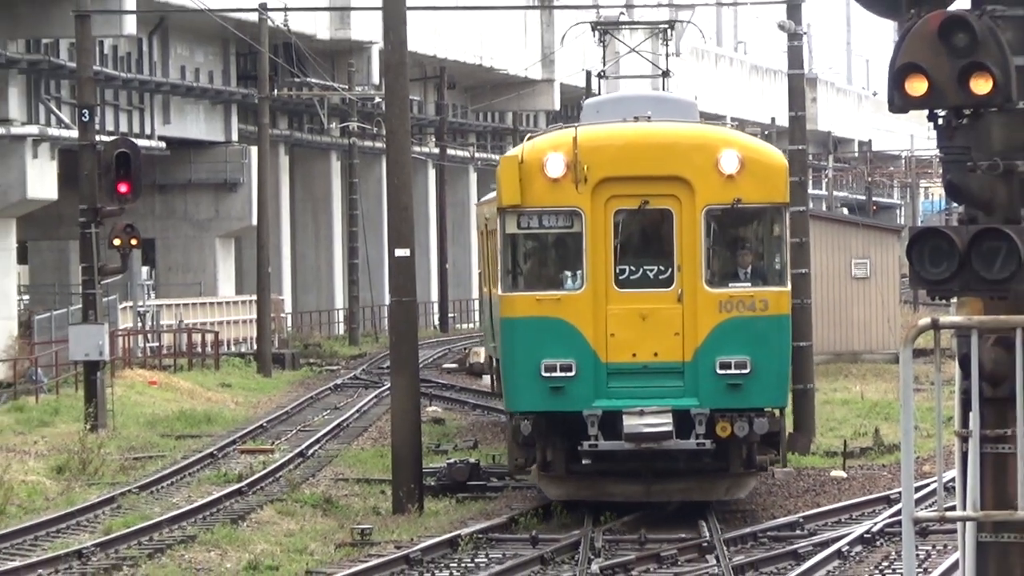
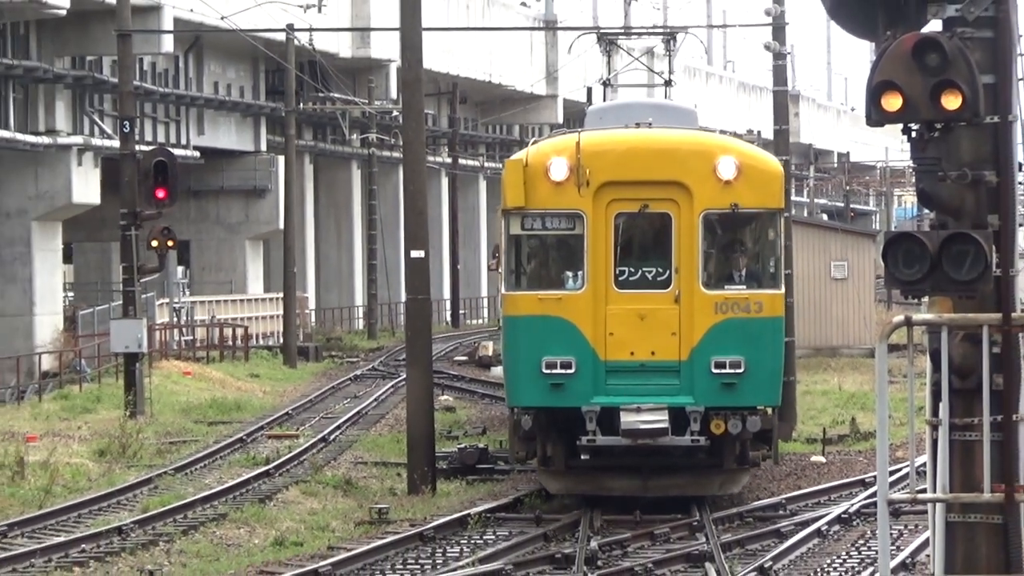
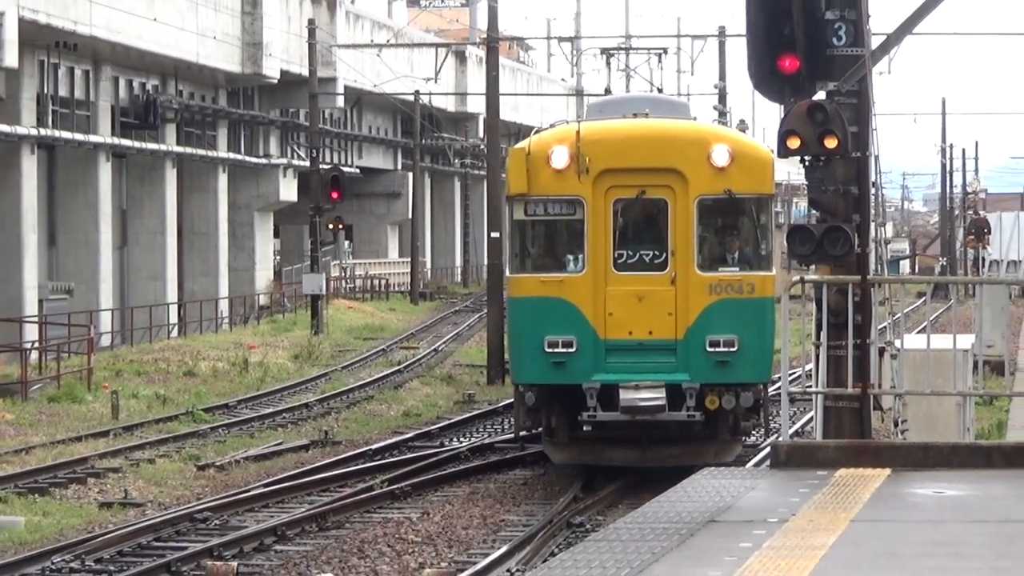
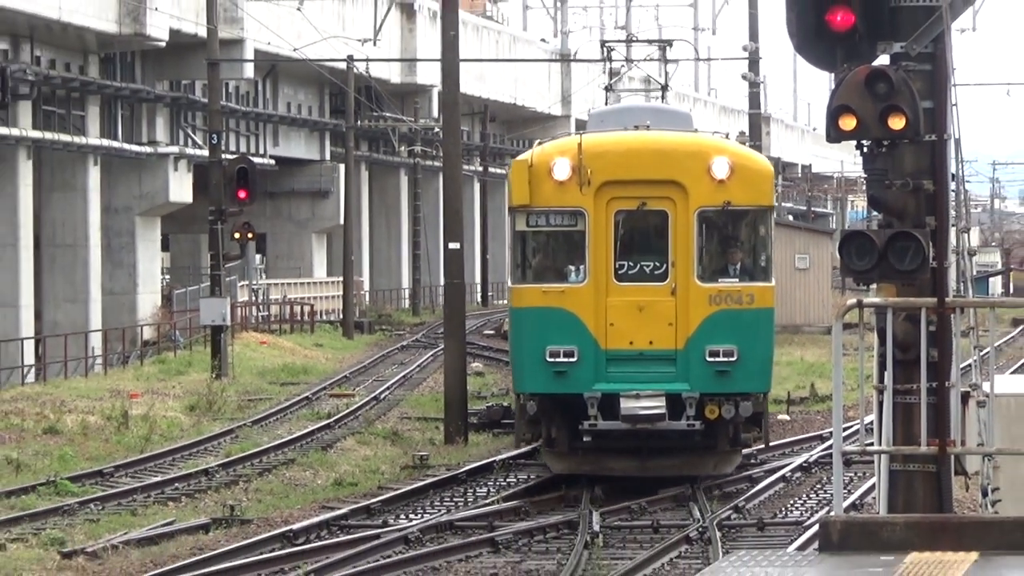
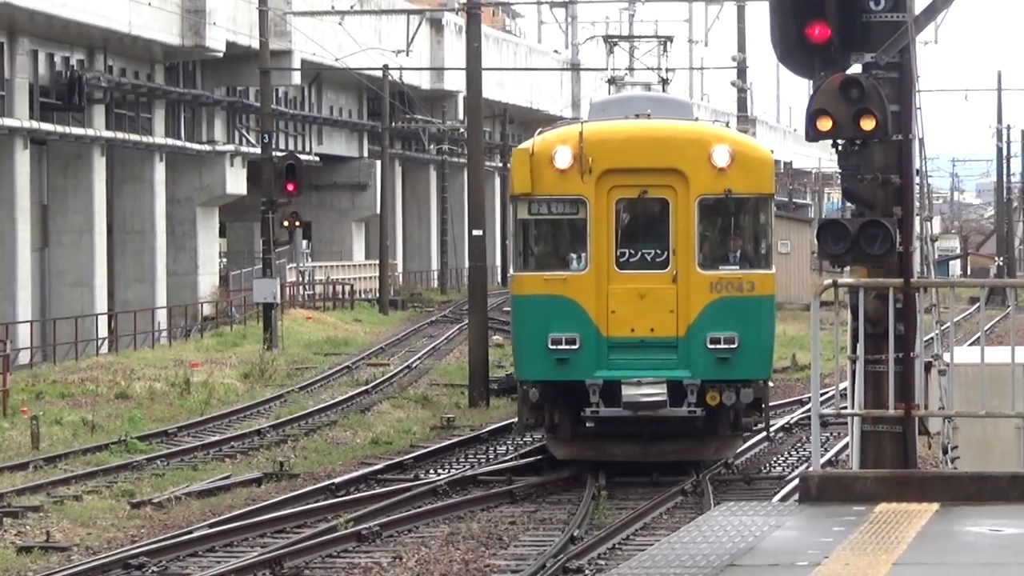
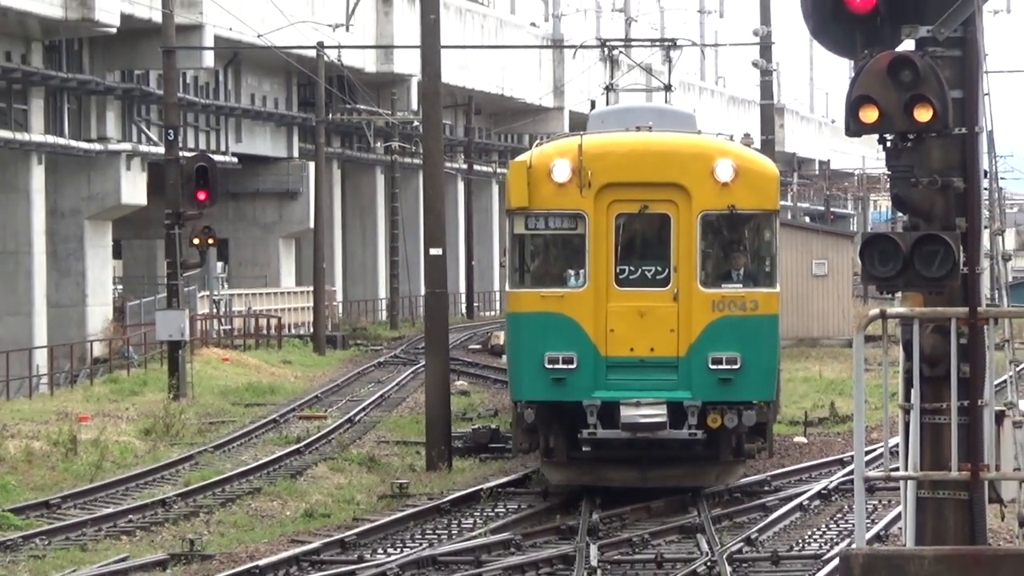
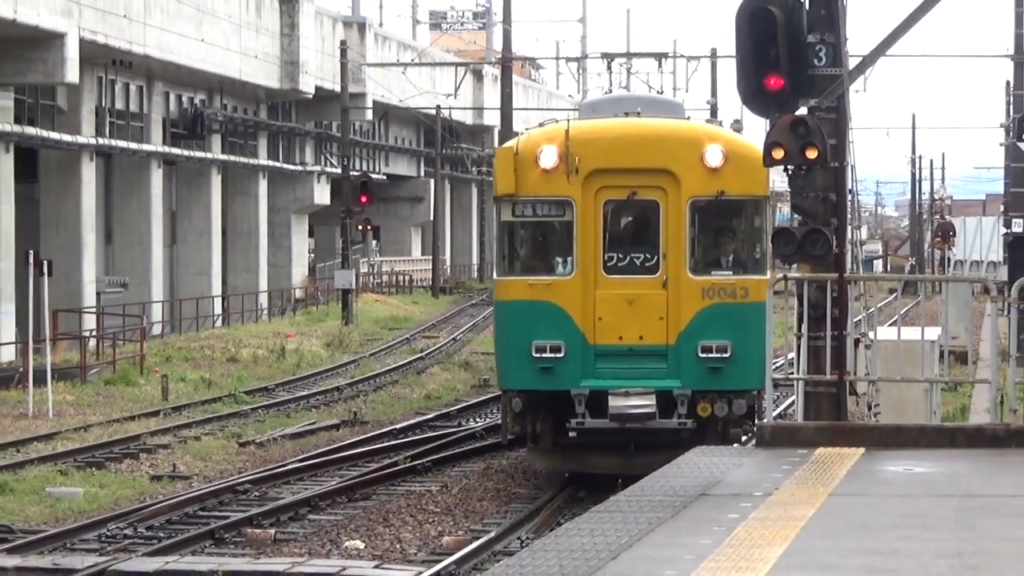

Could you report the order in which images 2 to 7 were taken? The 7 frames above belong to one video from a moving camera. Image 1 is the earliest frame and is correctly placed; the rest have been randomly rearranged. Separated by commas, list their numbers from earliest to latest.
2, 6, 4, 5, 3, 7
